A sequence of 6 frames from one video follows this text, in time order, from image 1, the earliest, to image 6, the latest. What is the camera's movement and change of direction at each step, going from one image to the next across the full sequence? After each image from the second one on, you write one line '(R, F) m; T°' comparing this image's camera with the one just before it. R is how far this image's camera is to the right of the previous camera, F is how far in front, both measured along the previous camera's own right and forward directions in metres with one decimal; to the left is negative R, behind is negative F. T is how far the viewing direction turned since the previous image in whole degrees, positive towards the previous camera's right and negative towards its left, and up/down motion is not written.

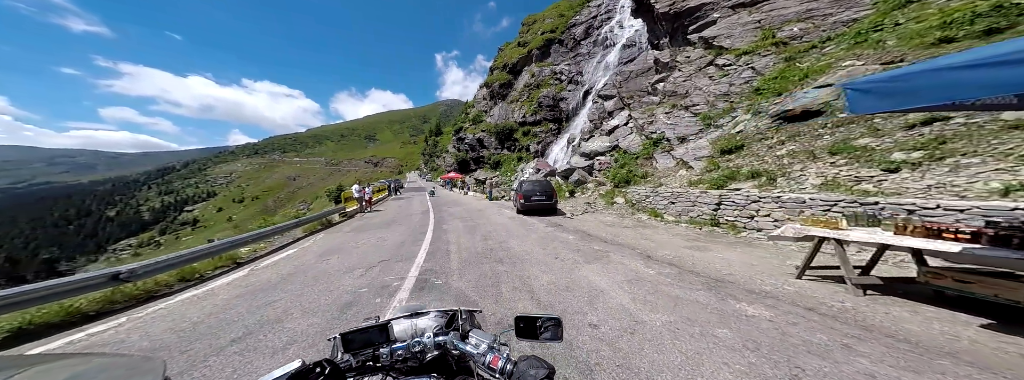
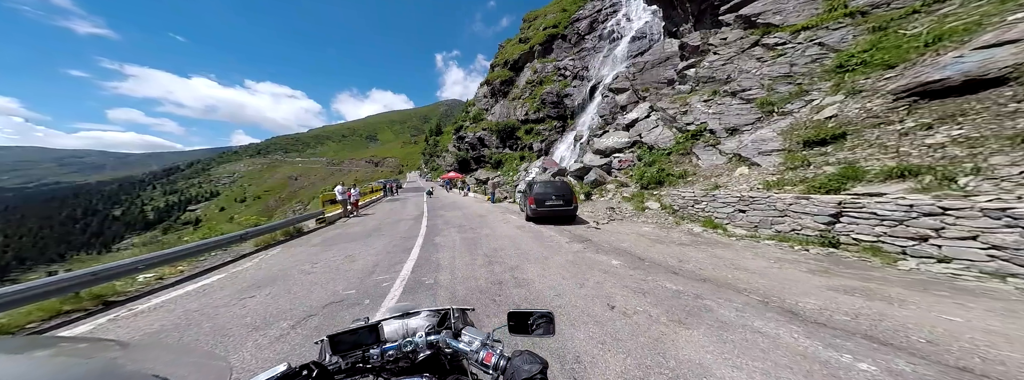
(-0.4, +2.5) m; 0°
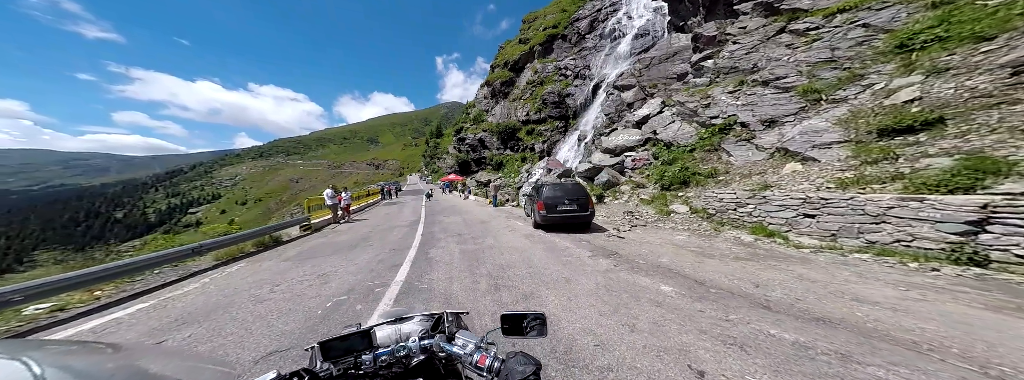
(-0.3, +1.5) m; 0°
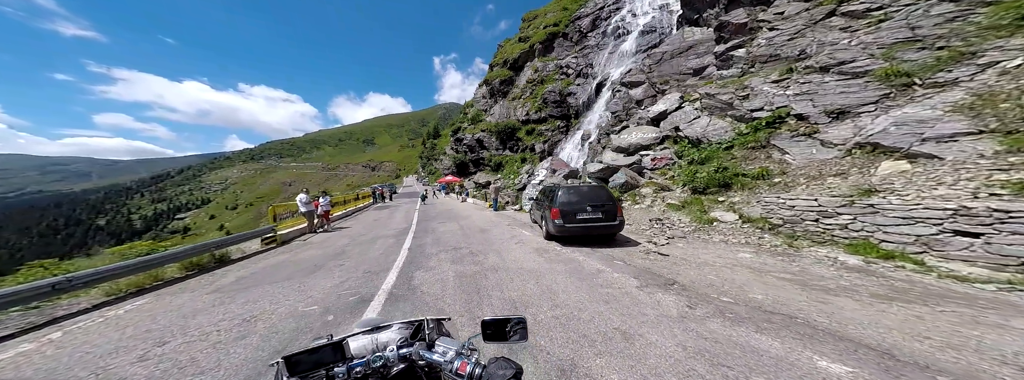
(-0.4, +2.0) m; +1°
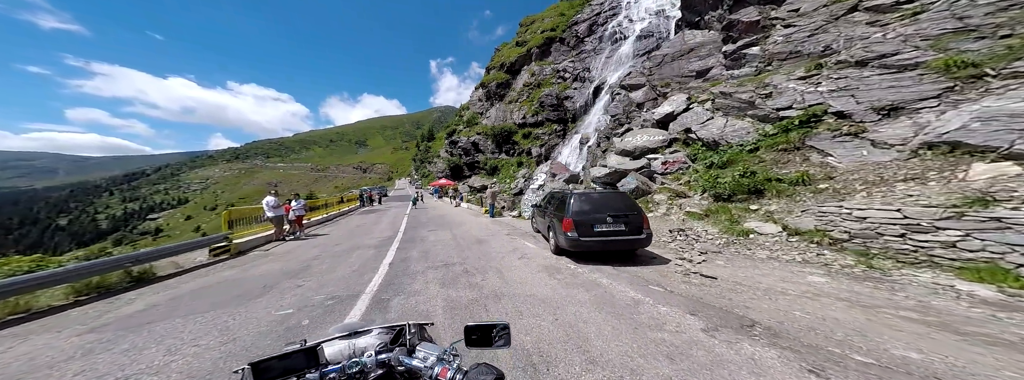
(-0.3, +1.5) m; +2°
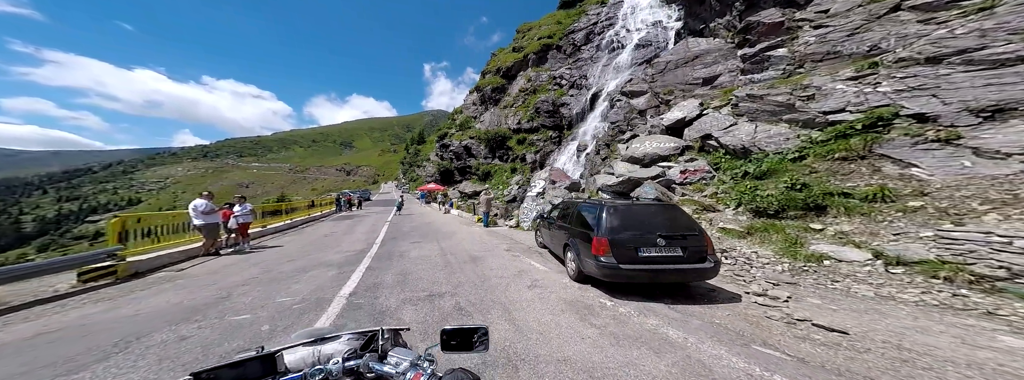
(-0.6, +2.0) m; +3°
